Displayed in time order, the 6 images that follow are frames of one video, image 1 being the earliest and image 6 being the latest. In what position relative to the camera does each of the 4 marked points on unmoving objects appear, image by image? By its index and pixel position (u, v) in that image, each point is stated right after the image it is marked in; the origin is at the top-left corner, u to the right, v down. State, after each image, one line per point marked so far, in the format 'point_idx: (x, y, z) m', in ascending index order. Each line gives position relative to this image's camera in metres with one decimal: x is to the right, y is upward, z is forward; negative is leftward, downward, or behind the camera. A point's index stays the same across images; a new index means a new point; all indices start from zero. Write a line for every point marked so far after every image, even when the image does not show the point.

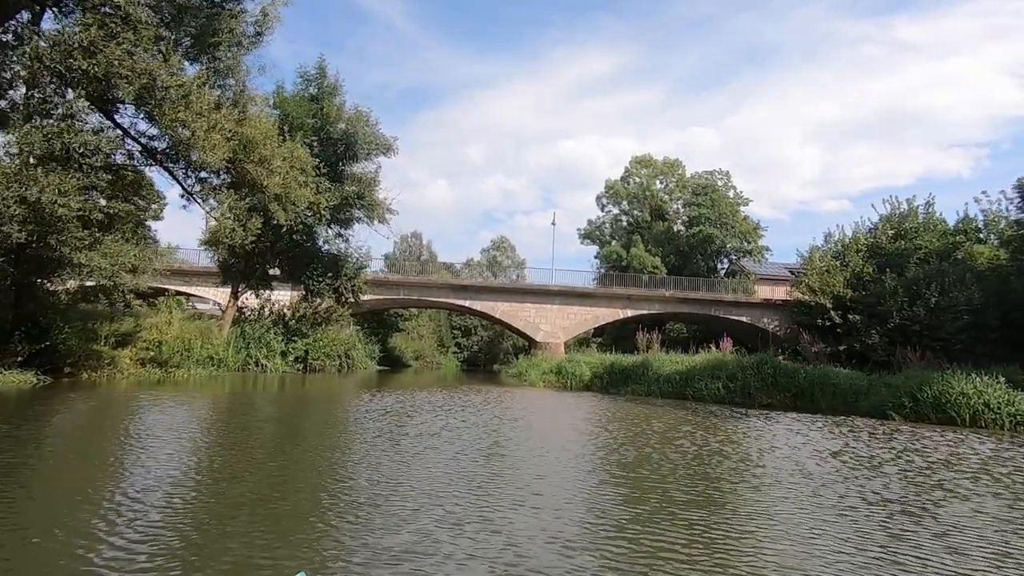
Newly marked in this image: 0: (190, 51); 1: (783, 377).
0: (-7.3, +5.4, +15.9) m
1: (+7.3, -2.4, +18.8) m
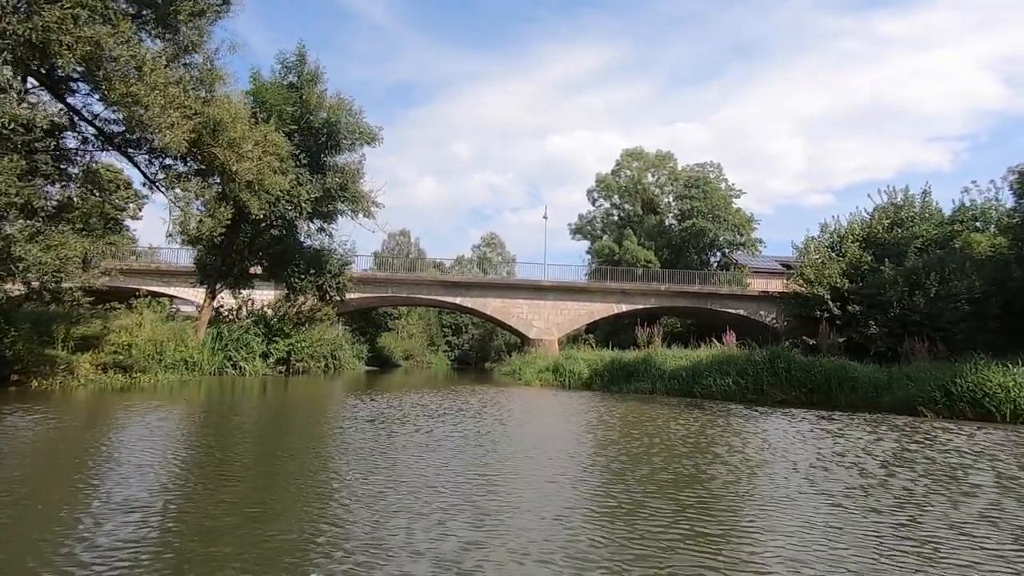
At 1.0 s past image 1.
0: (-7.5, +5.5, +14.4) m
1: (+7.2, -2.1, +17.6) m
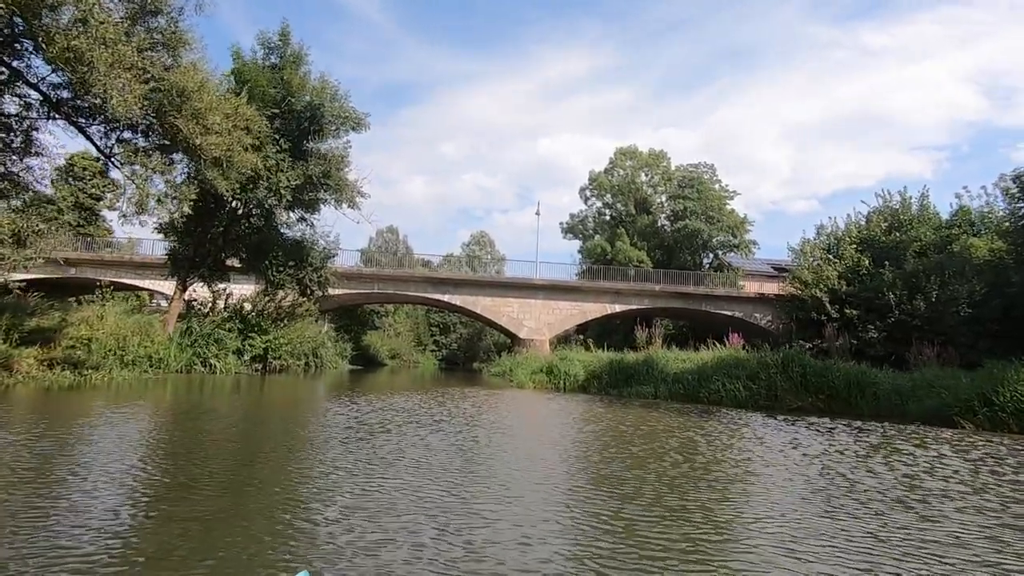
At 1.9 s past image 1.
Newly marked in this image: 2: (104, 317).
0: (-7.5, +5.7, +12.8) m
1: (+7.0, -2.0, +16.2) m
2: (-11.5, -0.8, +19.7) m
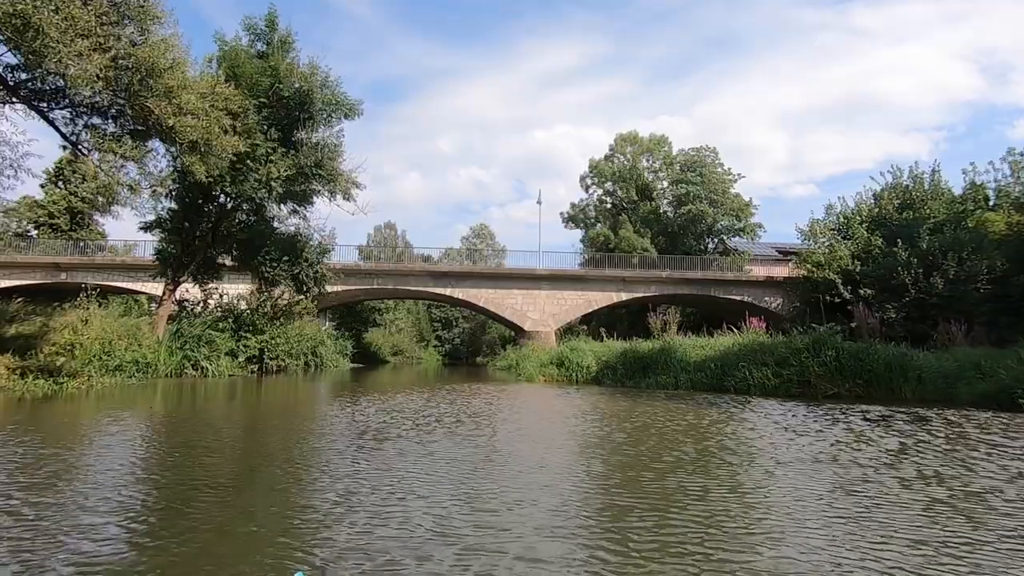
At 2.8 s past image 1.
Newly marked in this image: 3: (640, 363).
0: (-7.5, +5.7, +11.6) m
1: (+7.3, -1.5, +15.0) m
2: (-11.3, -0.9, +18.6) m
3: (+3.6, -2.1, +19.9) m
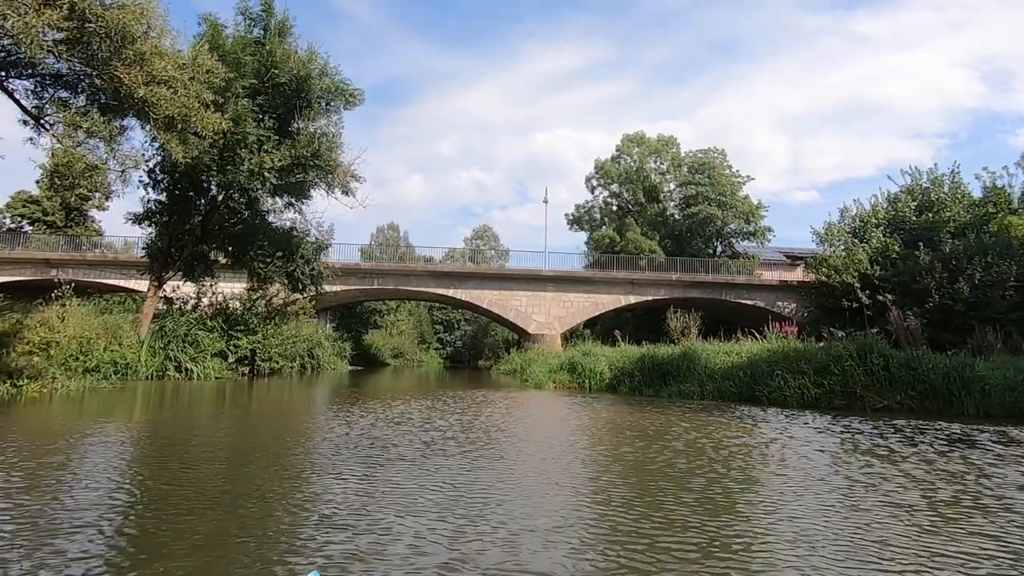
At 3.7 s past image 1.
0: (-7.2, +5.9, +10.2) m
1: (+7.5, -1.6, +13.5) m
2: (-11.0, -0.7, +17.1) m
3: (+3.9, -2.1, +18.4) m
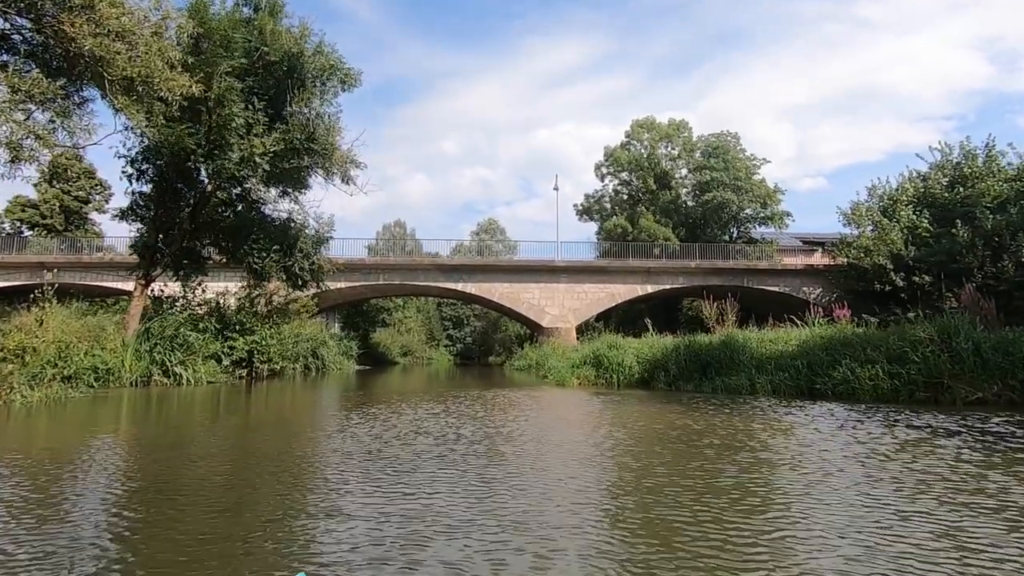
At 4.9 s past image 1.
0: (-6.9, +5.9, +8.4) m
1: (+8.0, -1.1, +11.6) m
2: (-10.5, -0.7, +15.4) m
3: (+4.4, -1.7, +16.5) m
